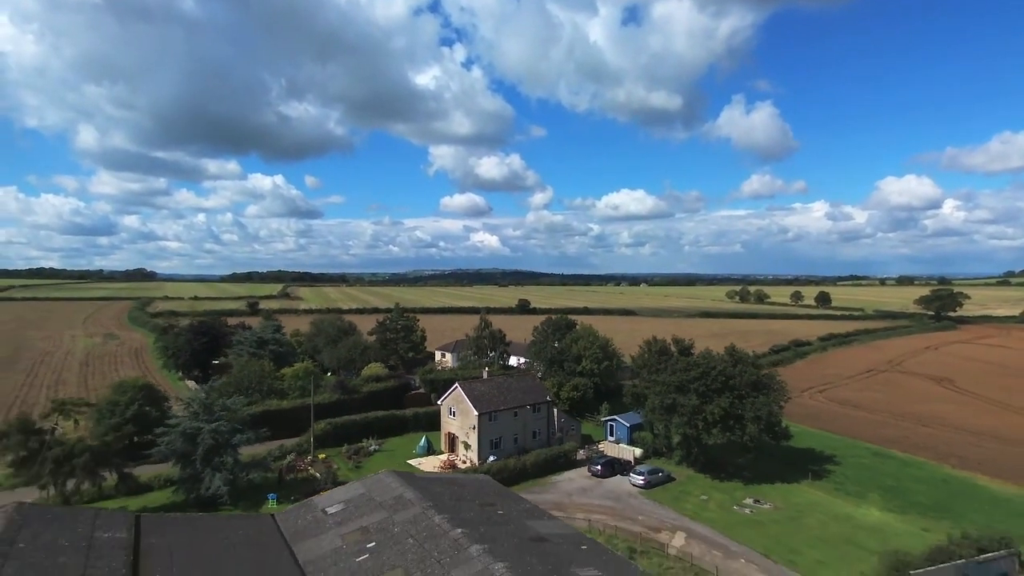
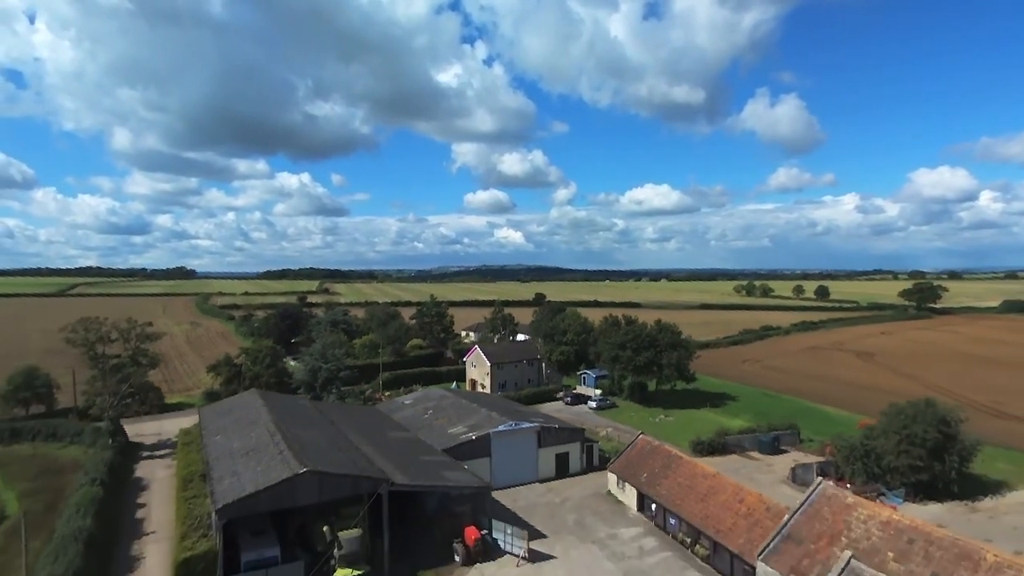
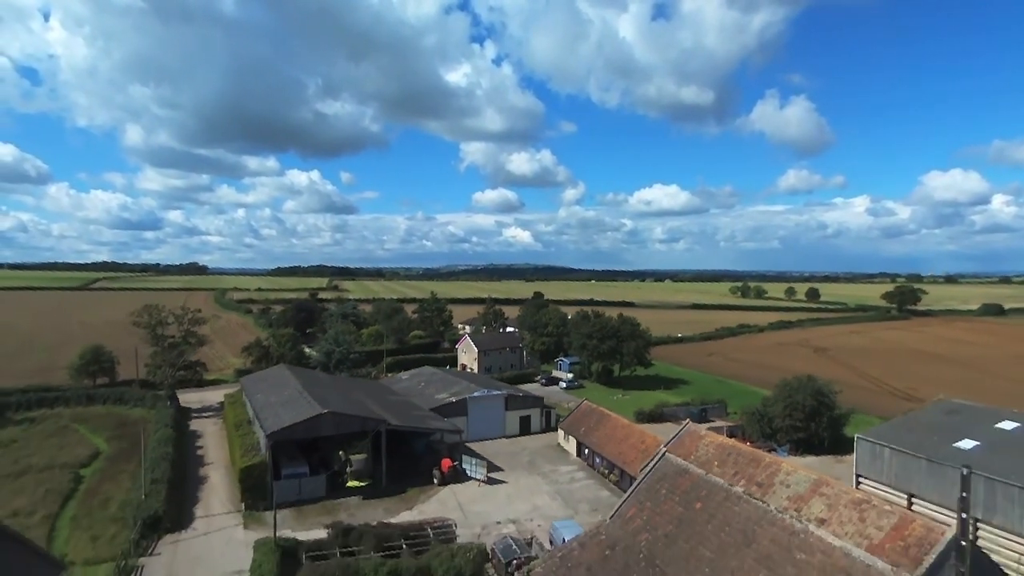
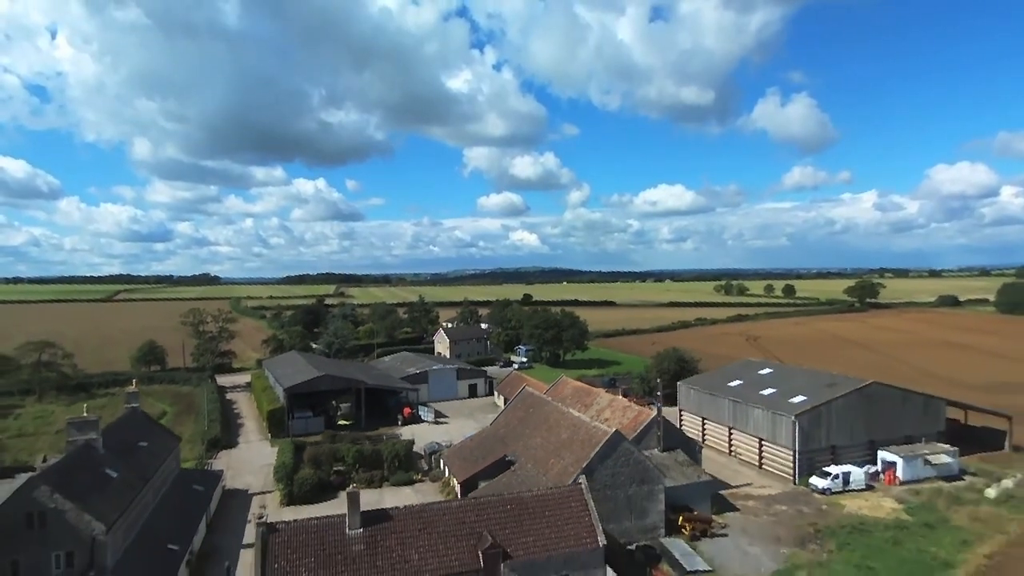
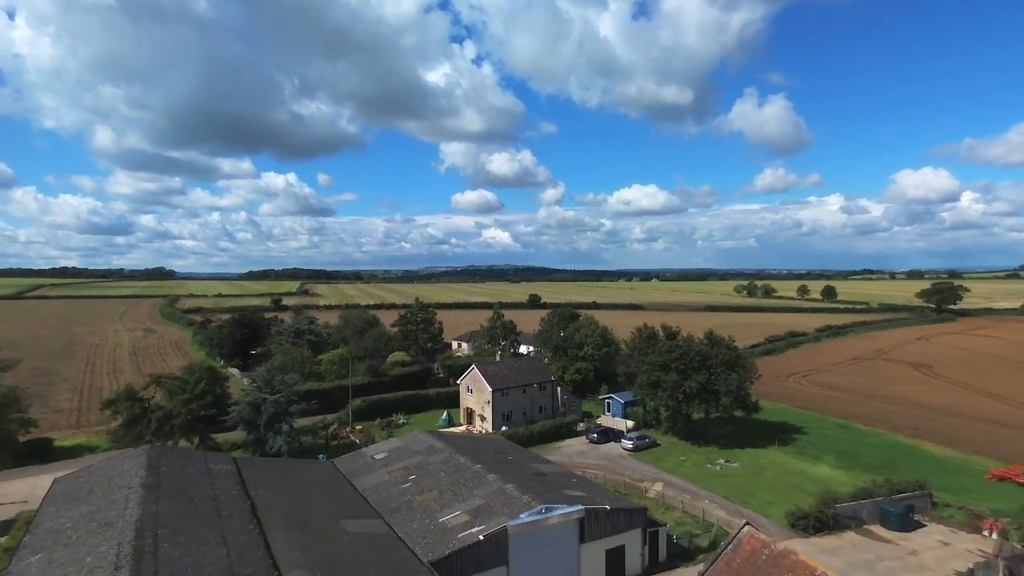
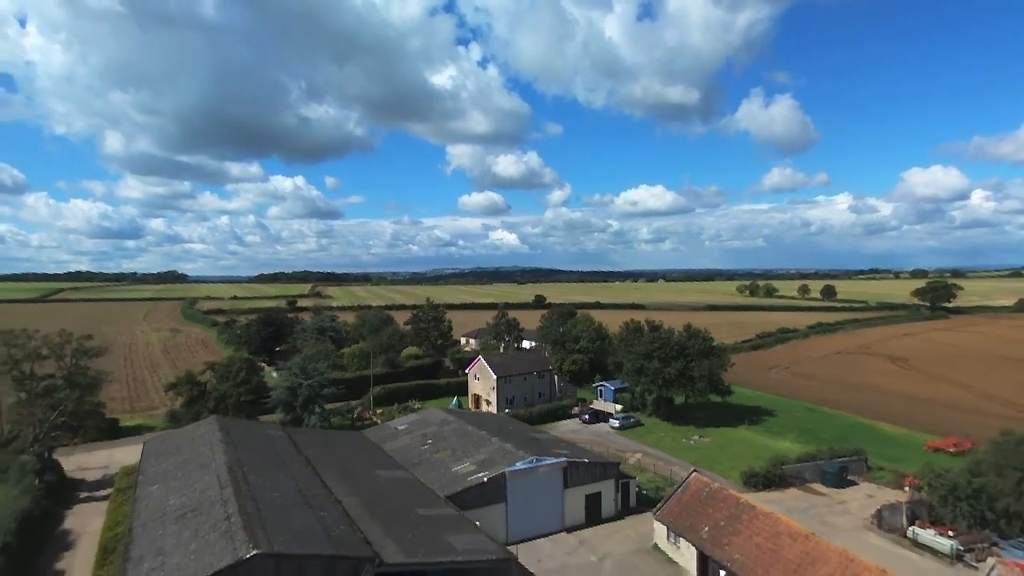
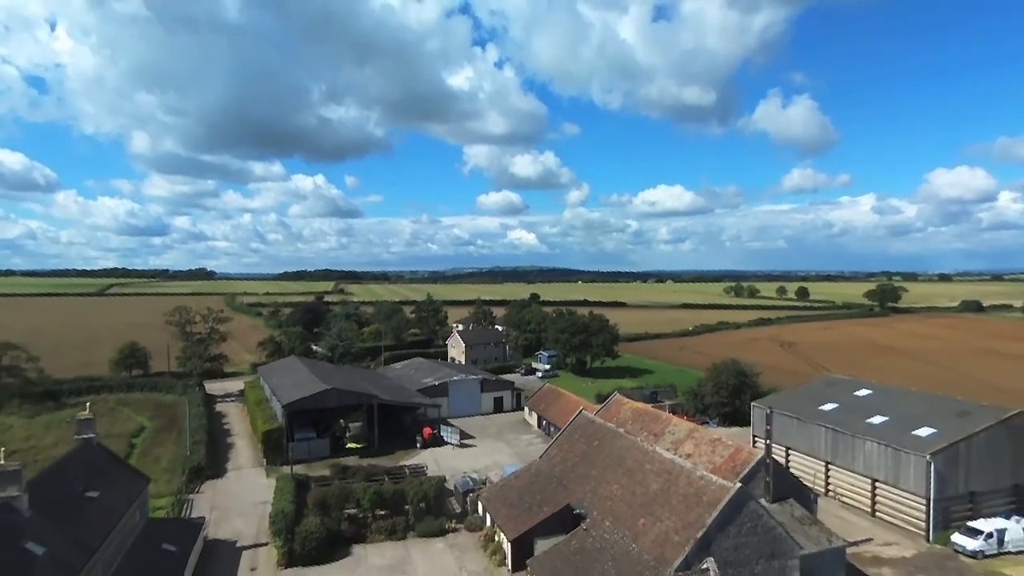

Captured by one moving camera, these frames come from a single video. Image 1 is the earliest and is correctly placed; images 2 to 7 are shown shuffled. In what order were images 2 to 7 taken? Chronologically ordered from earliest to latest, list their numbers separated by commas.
5, 6, 2, 3, 7, 4
